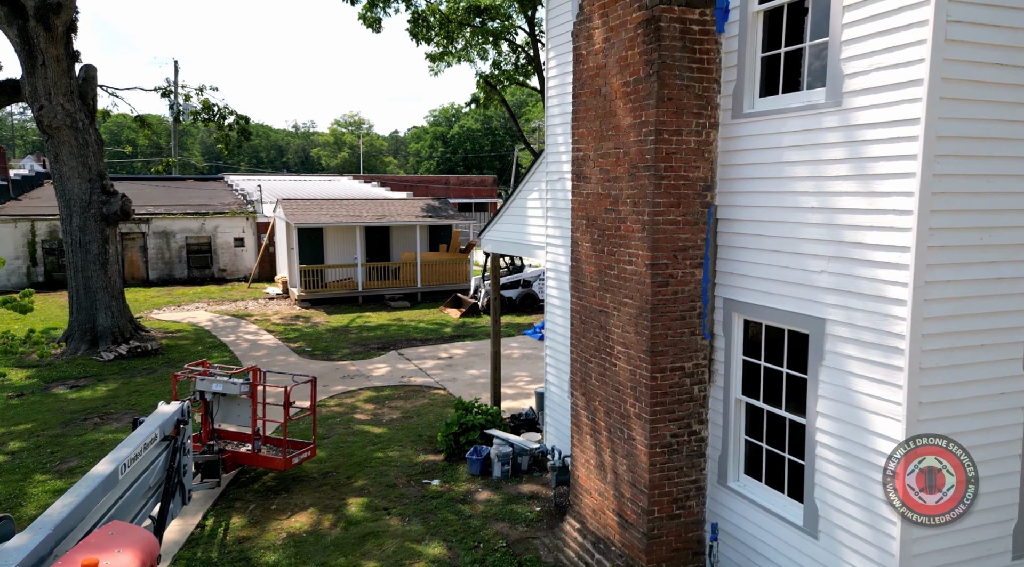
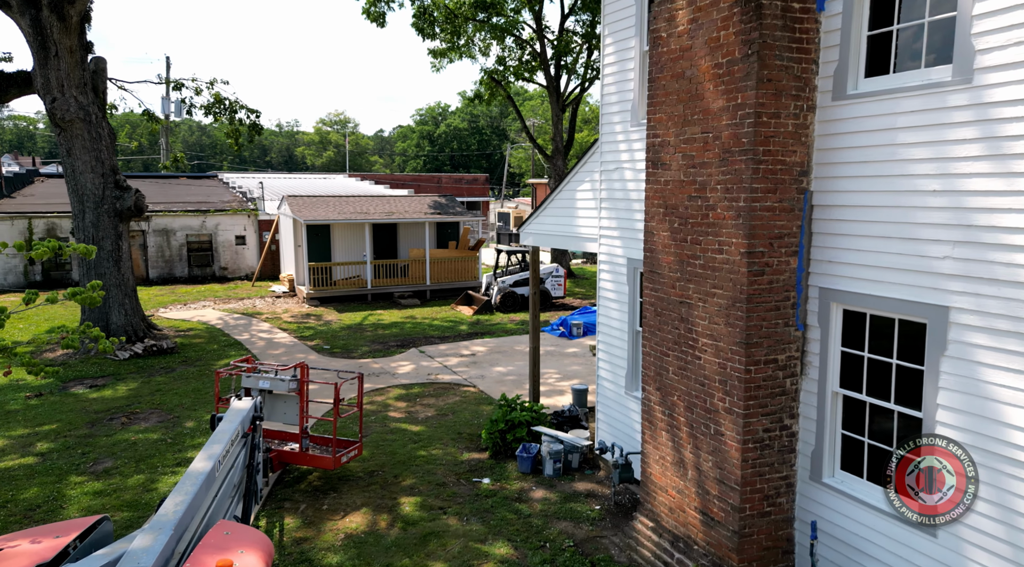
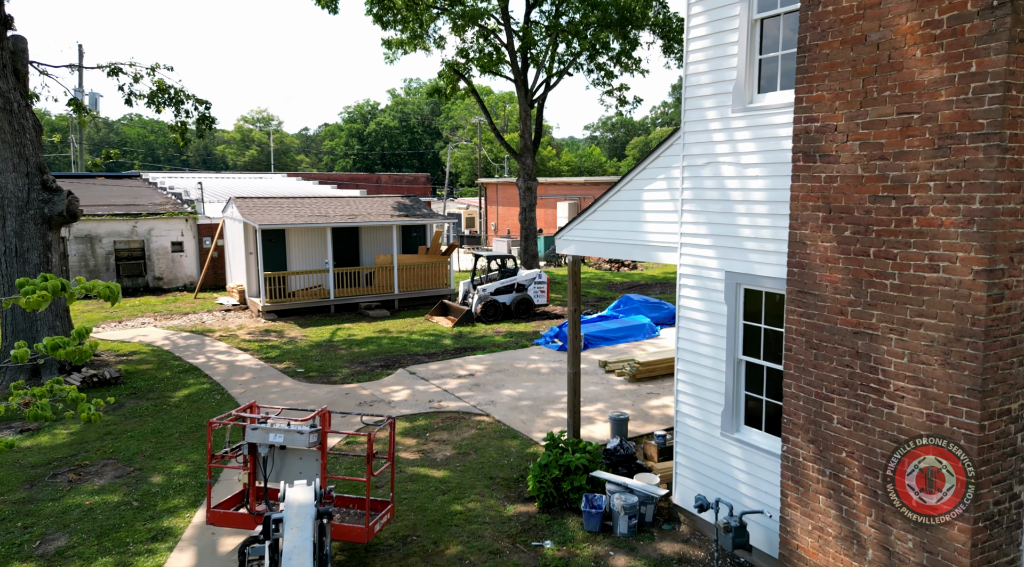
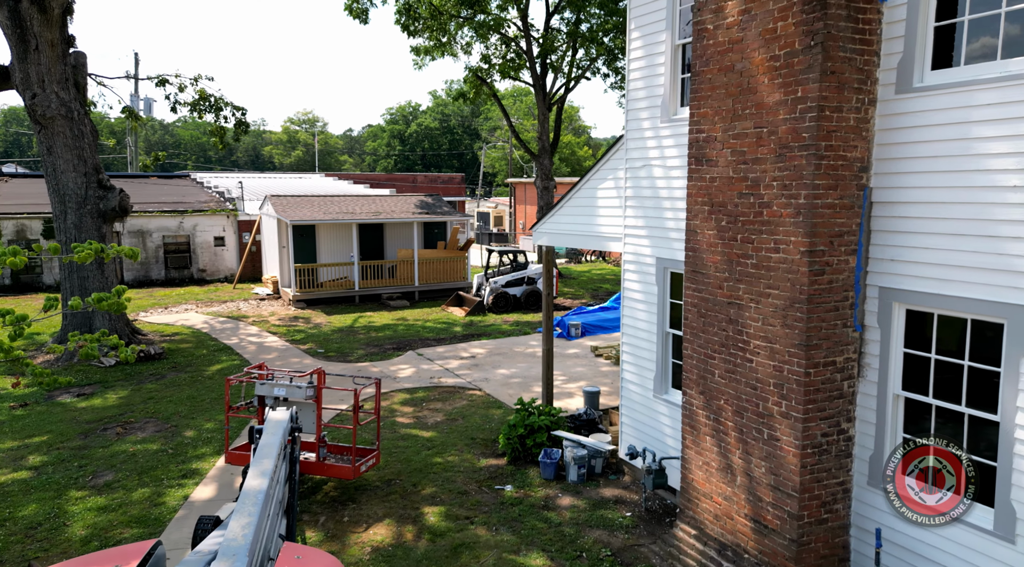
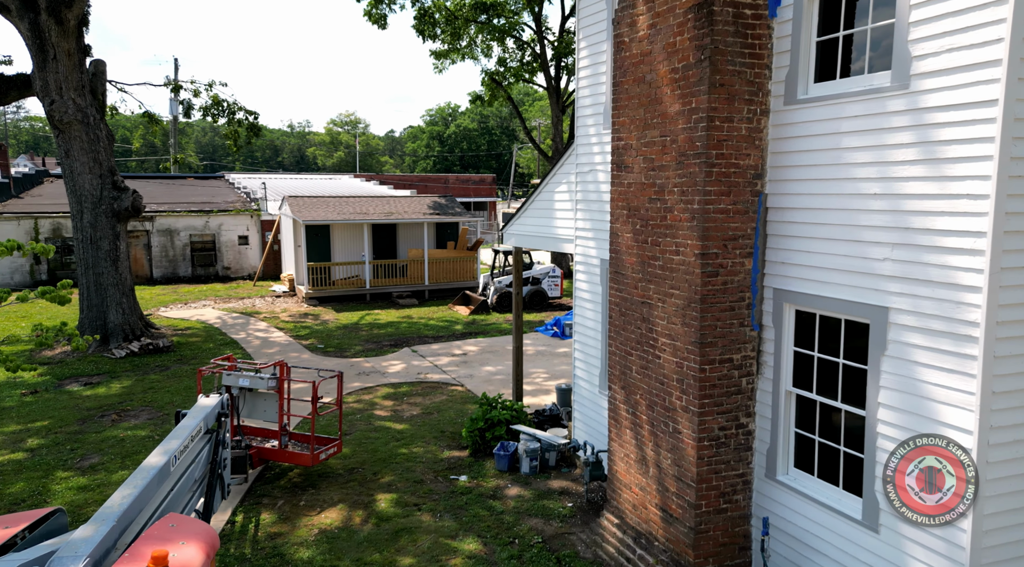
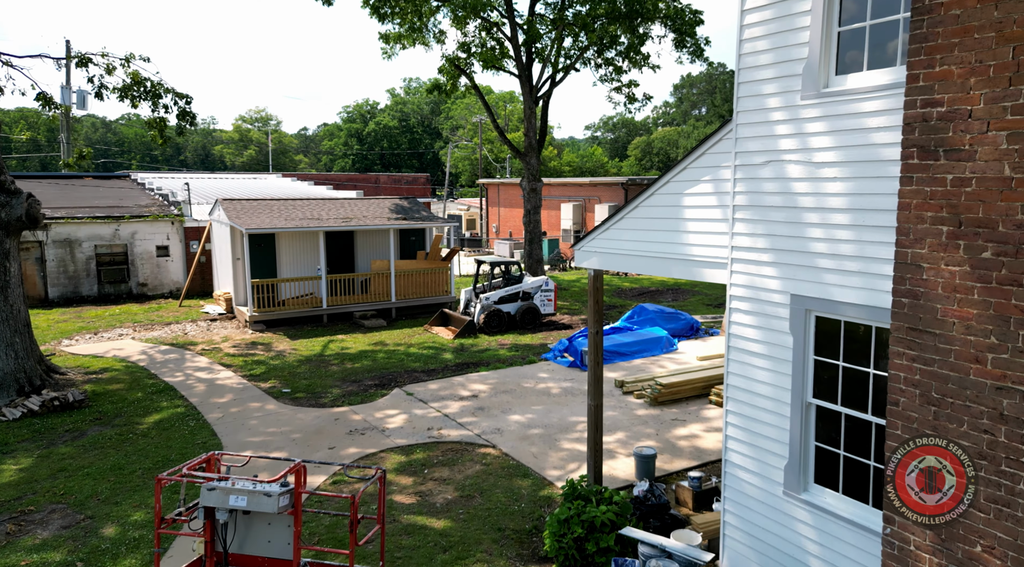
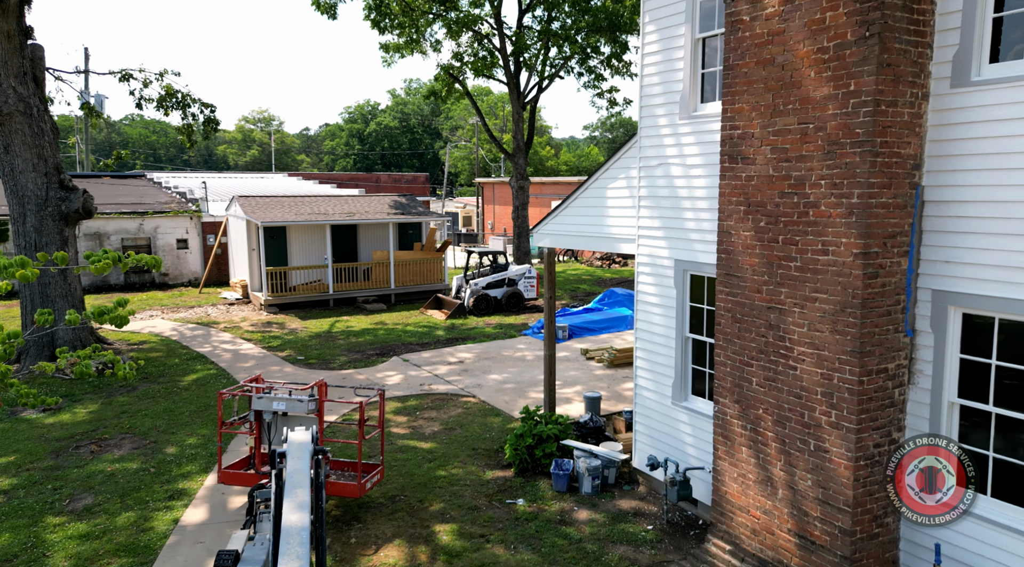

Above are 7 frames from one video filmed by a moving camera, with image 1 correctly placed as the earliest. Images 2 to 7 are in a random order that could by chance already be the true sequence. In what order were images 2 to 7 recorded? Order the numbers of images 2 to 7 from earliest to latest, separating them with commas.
5, 2, 4, 7, 3, 6
